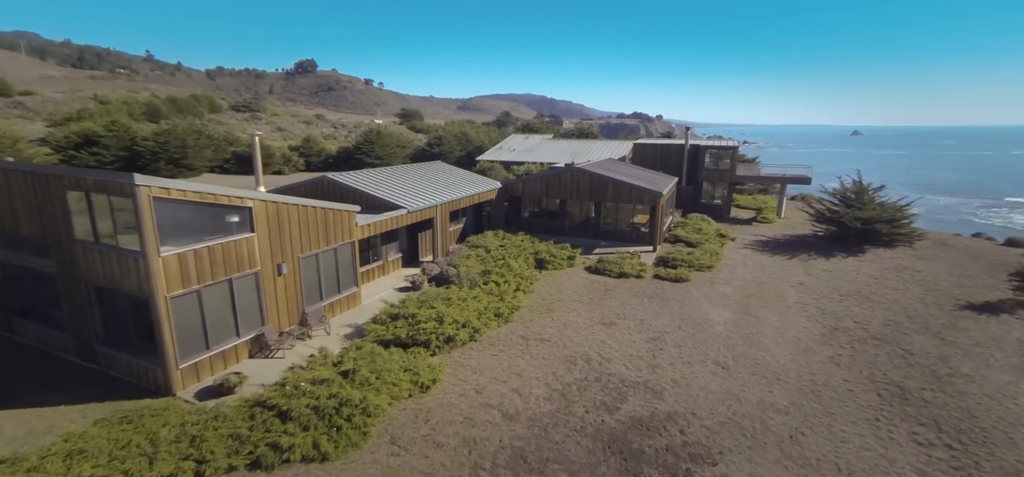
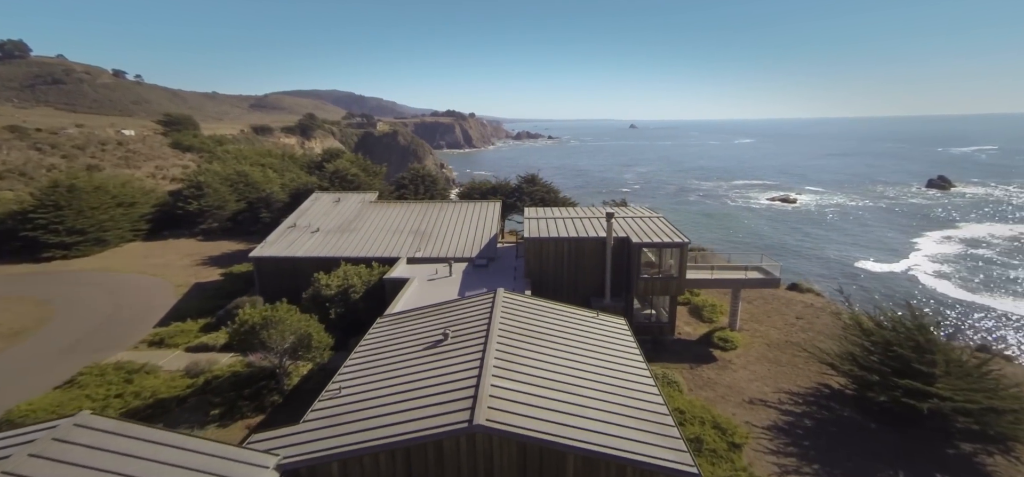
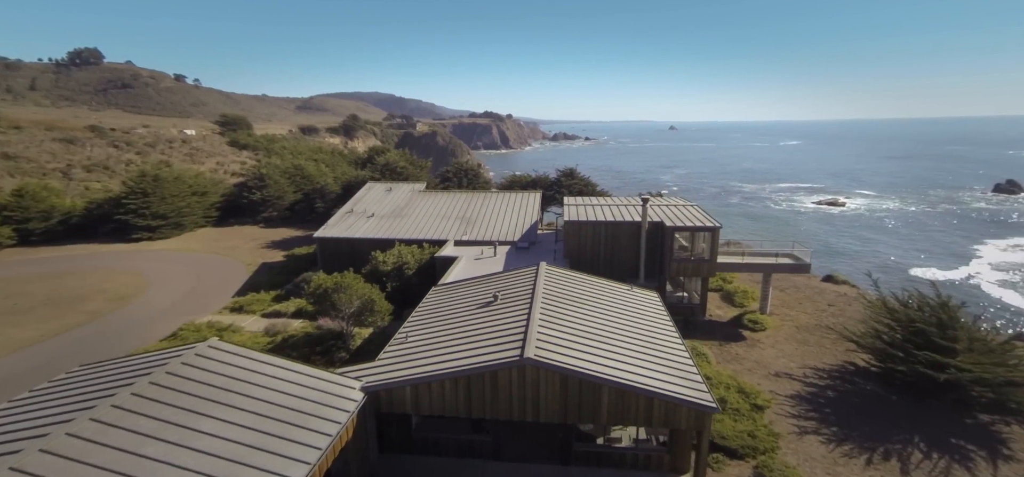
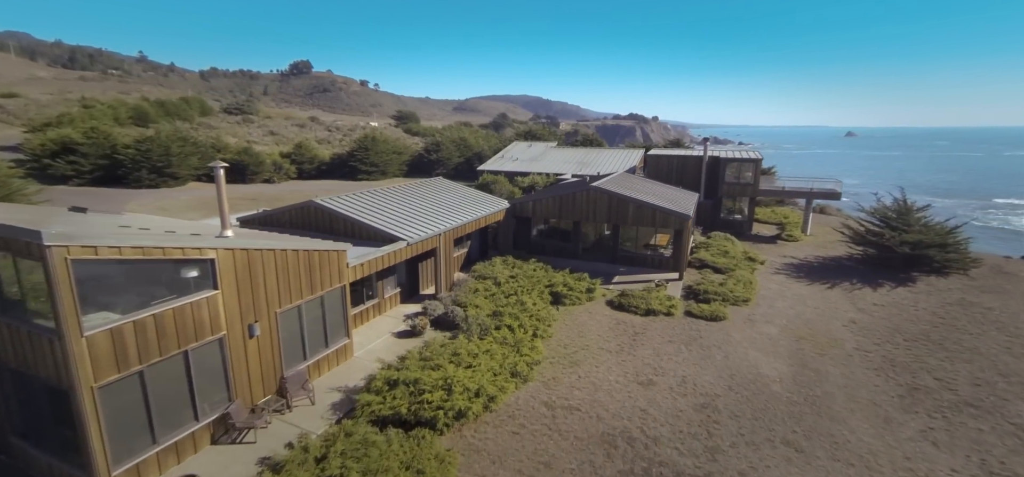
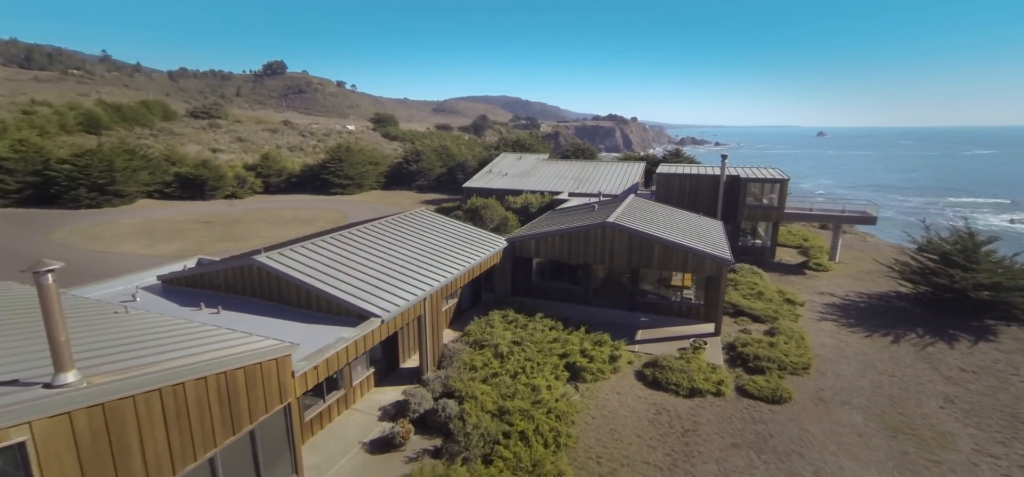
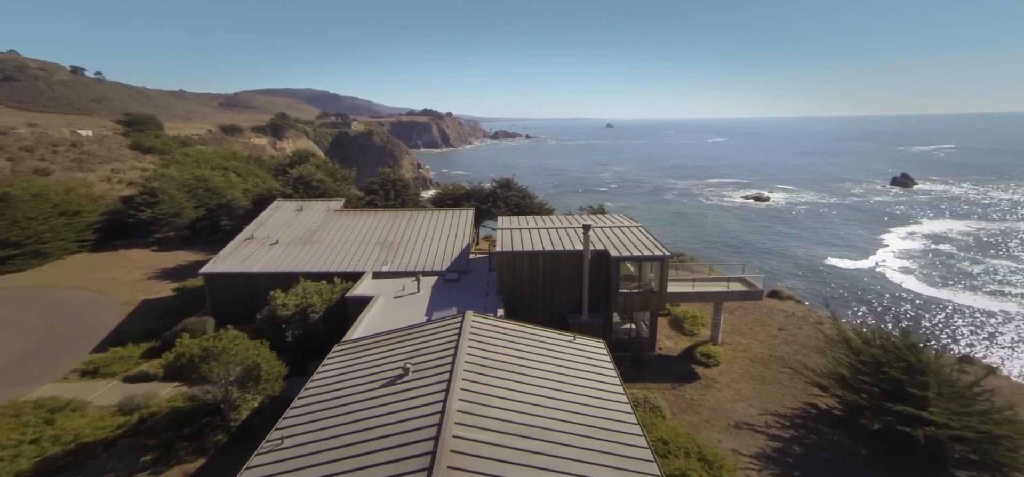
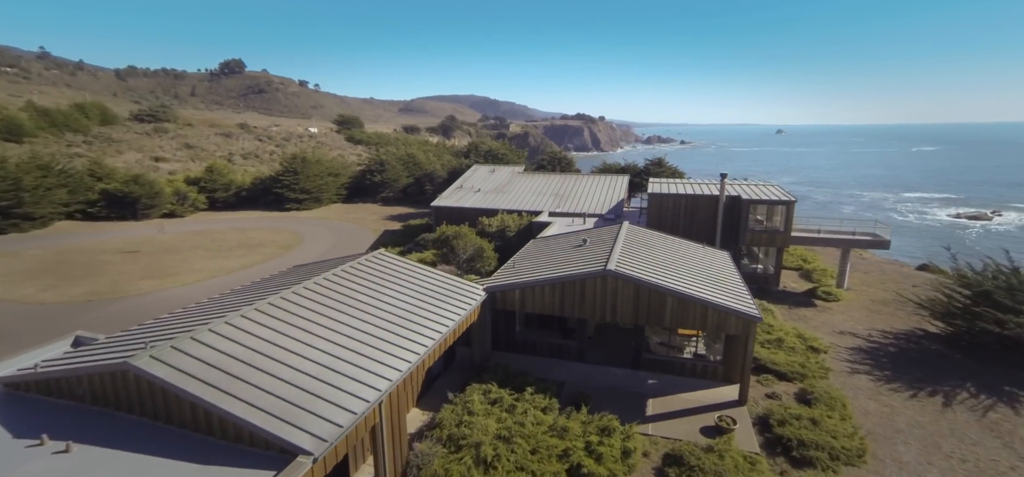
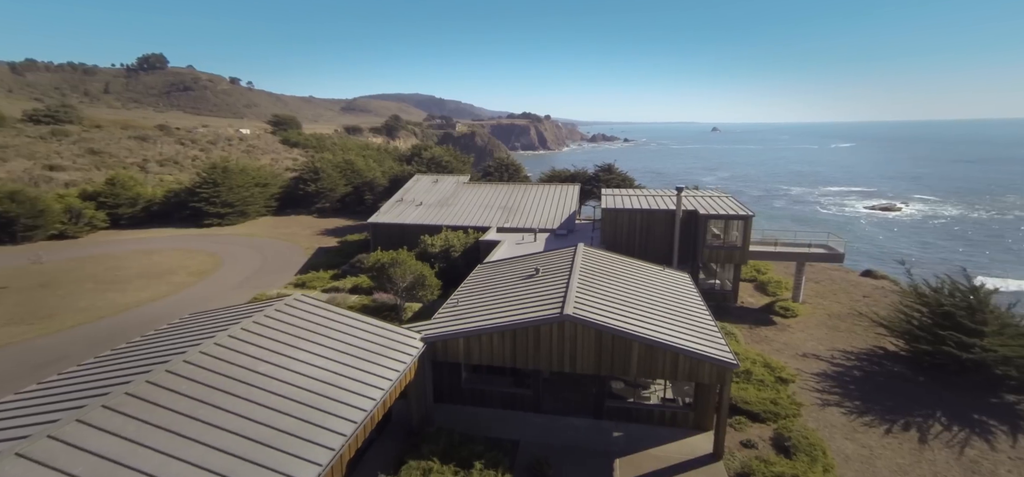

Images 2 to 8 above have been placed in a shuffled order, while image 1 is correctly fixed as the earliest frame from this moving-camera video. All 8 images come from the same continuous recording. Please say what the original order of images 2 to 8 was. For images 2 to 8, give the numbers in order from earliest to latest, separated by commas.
4, 5, 7, 8, 3, 2, 6
